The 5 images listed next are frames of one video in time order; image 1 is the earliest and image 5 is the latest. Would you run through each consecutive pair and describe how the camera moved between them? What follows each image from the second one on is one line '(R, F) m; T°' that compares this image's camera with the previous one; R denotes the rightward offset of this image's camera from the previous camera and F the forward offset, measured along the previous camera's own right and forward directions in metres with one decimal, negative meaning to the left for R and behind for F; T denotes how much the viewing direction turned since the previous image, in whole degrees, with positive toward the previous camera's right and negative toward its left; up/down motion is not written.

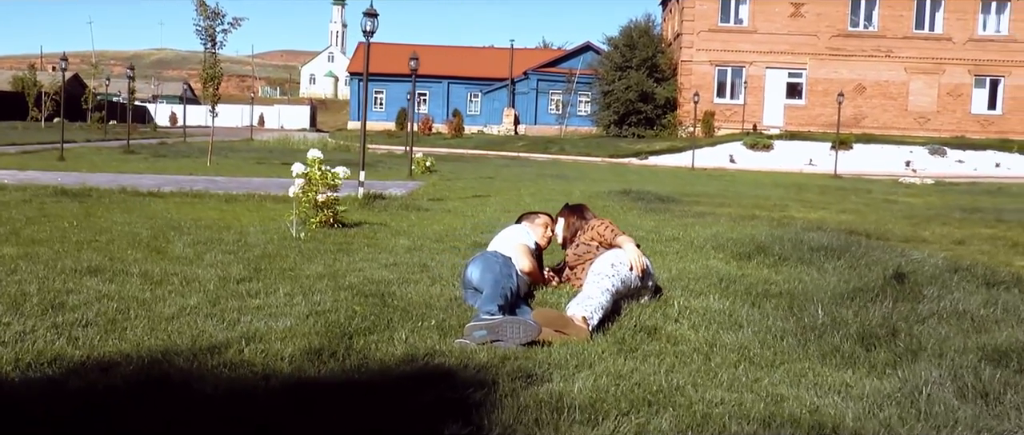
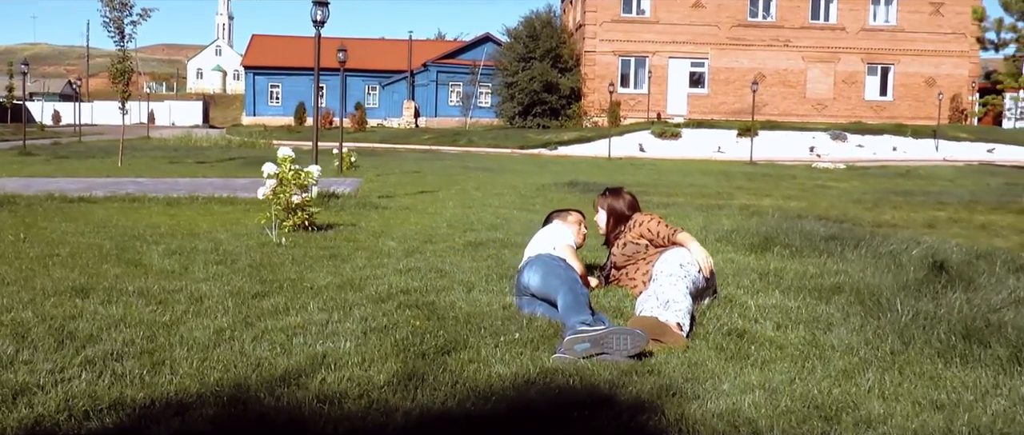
(-1.0, +0.5) m; +7°
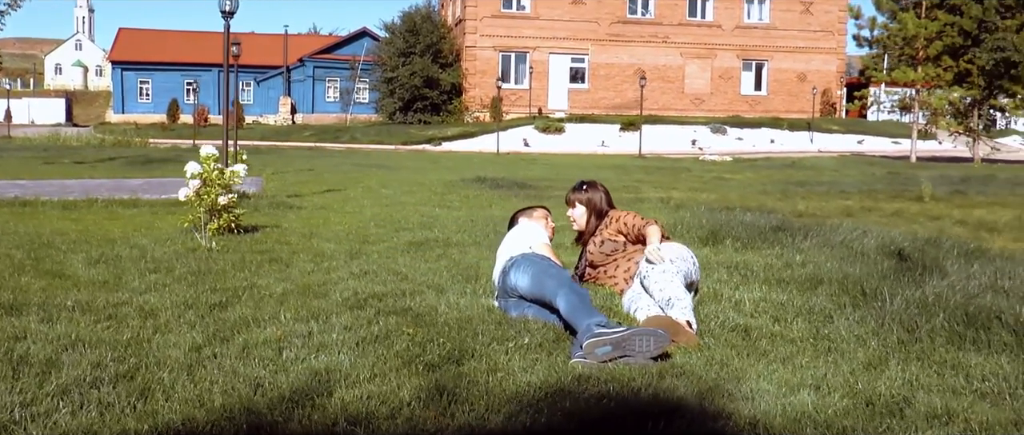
(-0.6, +0.3) m; +8°
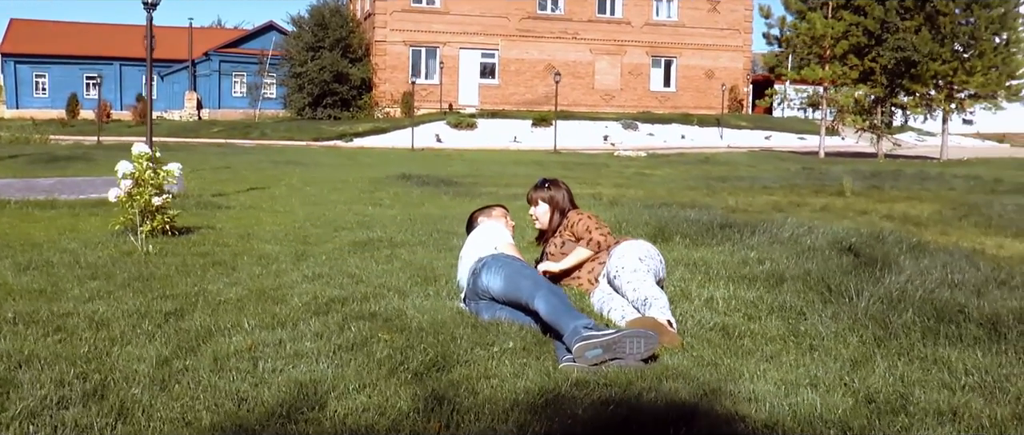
(-0.4, +0.1) m; +6°
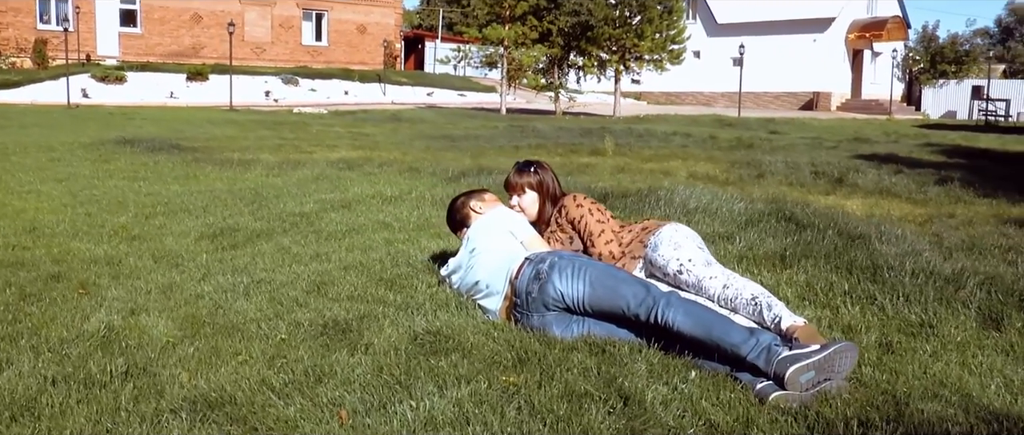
(-1.8, +1.5) m; +22°
